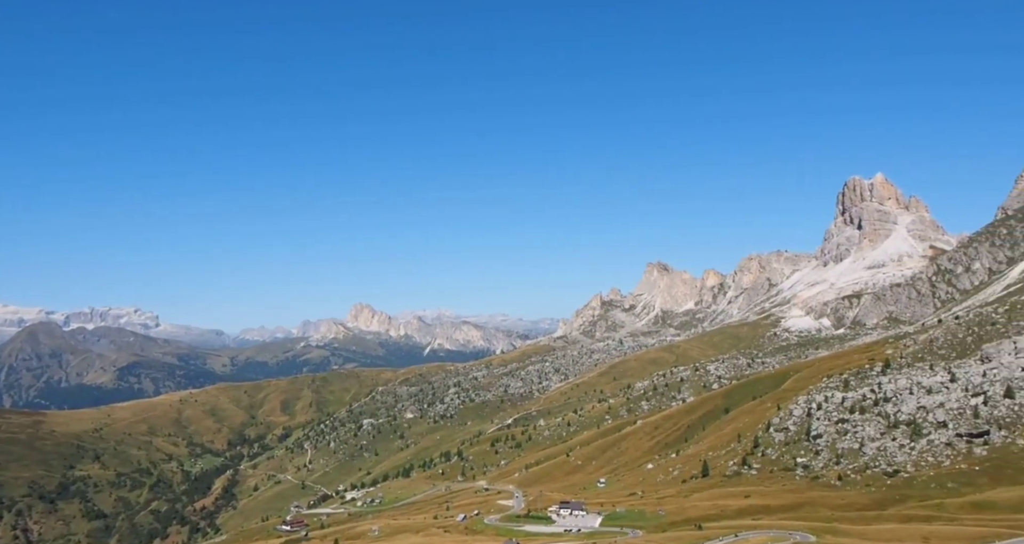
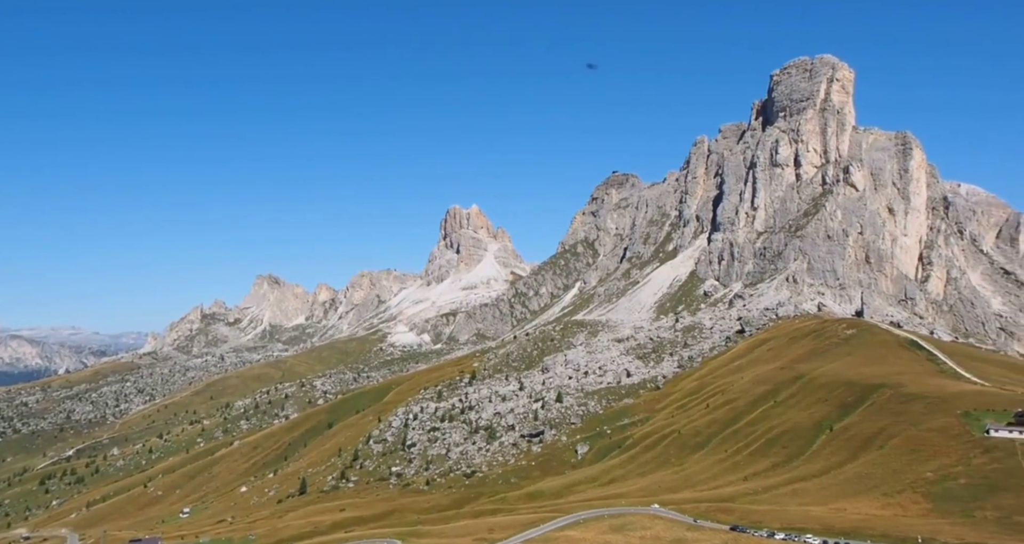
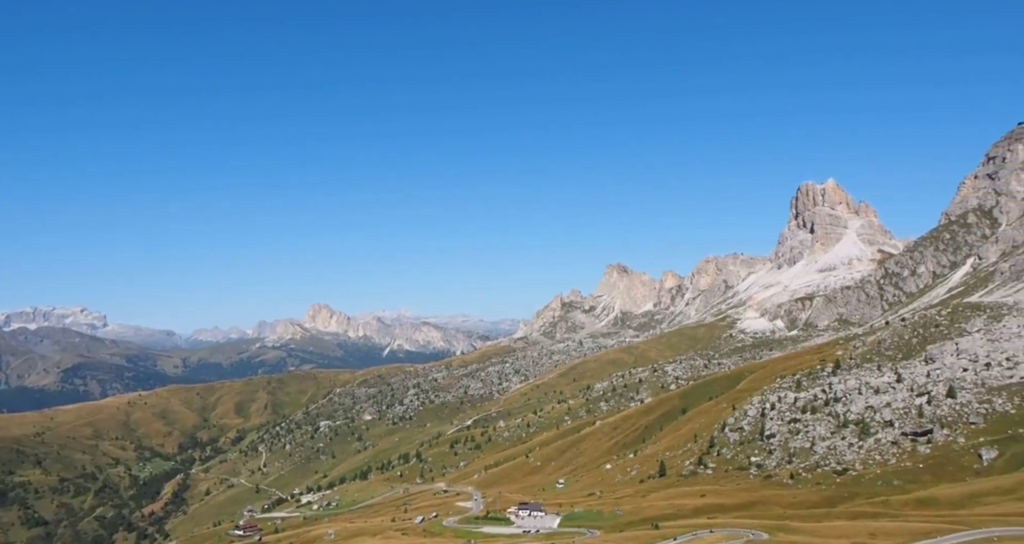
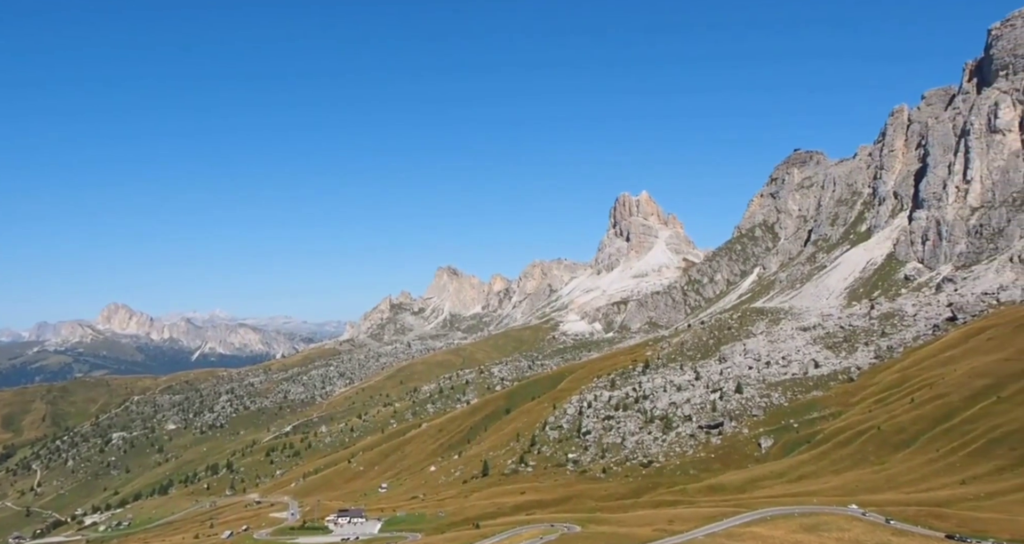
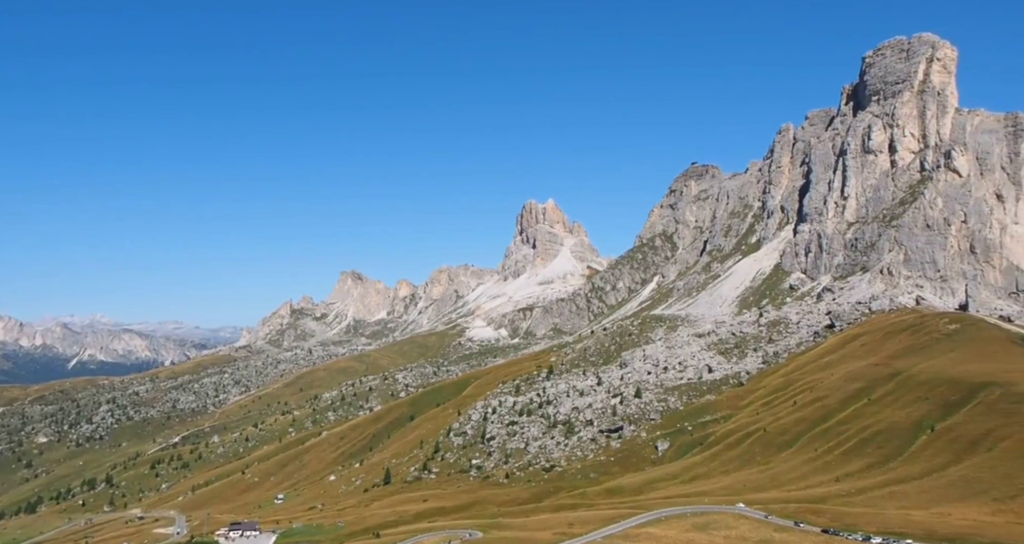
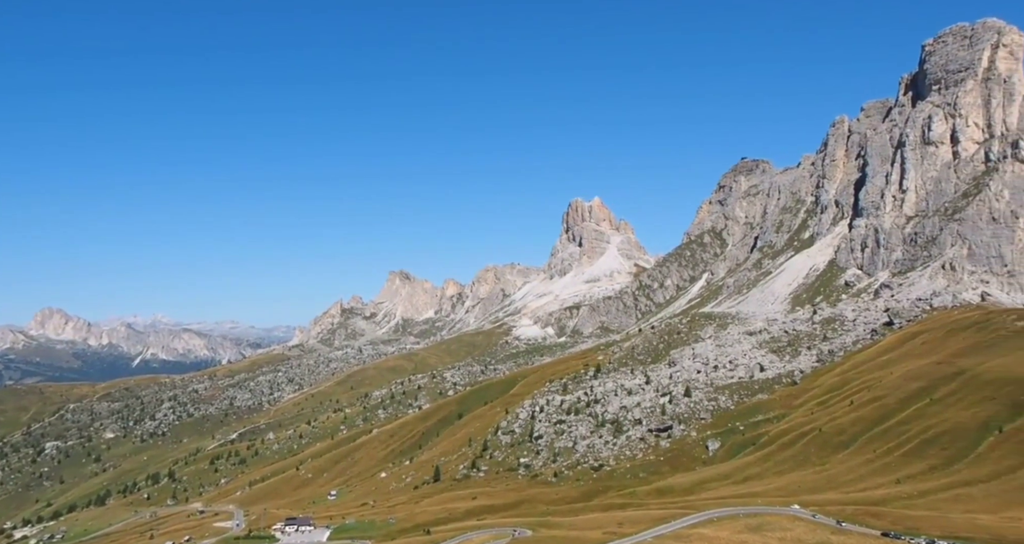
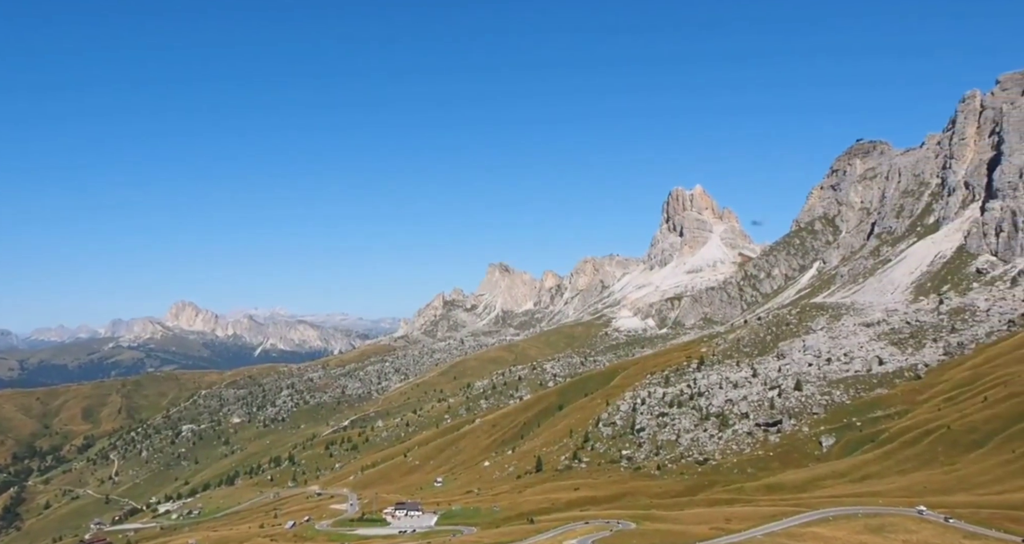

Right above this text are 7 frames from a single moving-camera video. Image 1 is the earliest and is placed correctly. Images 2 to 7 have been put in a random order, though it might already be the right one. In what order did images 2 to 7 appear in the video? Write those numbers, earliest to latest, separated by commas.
3, 7, 4, 6, 5, 2
